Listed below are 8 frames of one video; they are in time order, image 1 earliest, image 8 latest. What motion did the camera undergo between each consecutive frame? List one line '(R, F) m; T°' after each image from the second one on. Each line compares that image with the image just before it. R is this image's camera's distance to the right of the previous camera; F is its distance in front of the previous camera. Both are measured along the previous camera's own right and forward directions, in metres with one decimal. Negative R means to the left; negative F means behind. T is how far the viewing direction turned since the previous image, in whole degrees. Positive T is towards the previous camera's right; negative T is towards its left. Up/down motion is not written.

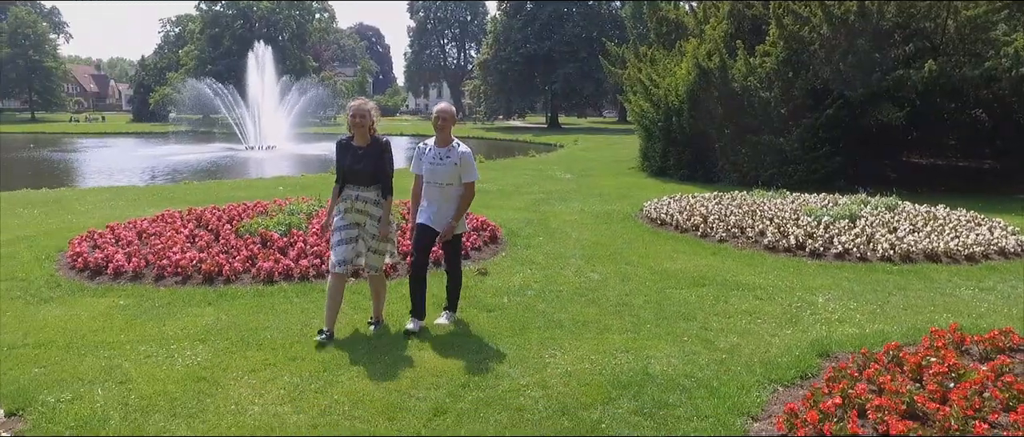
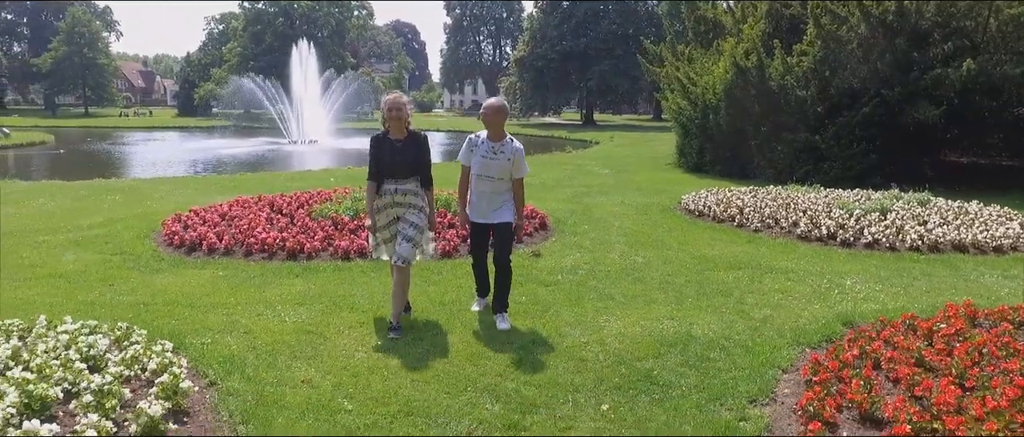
(-0.2, -0.7) m; -3°
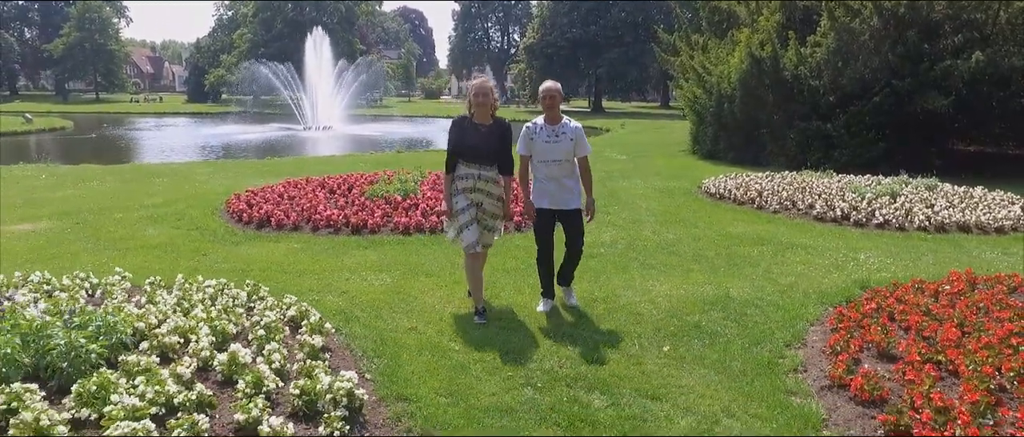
(-0.5, -0.8) m; 0°
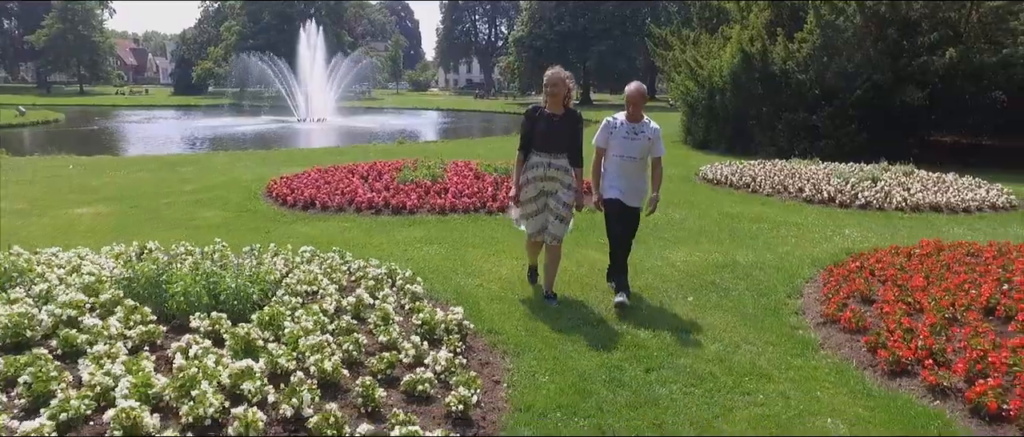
(-0.6, -1.0) m; +1°
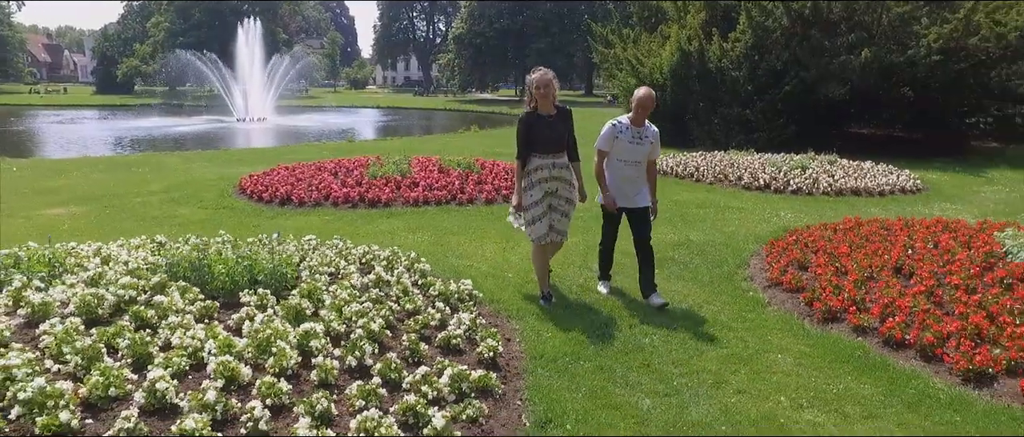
(-0.5, -0.7) m; +5°
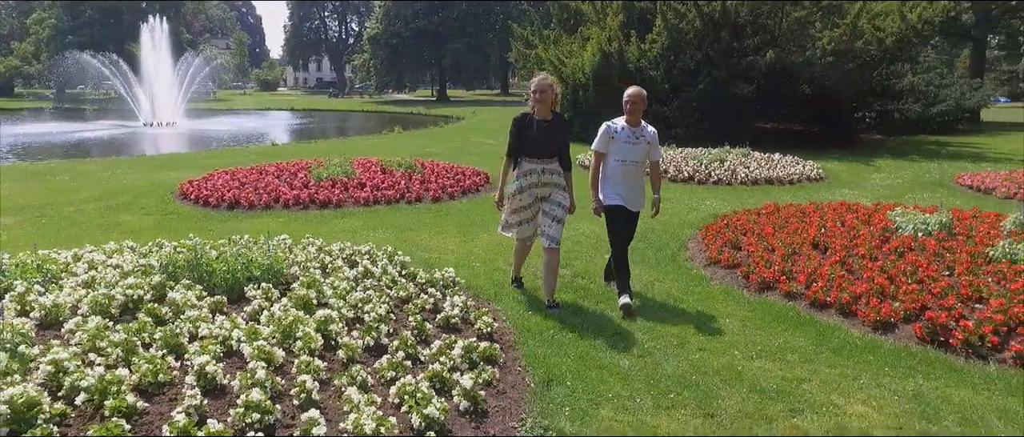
(-0.5, -0.5) m; +7°
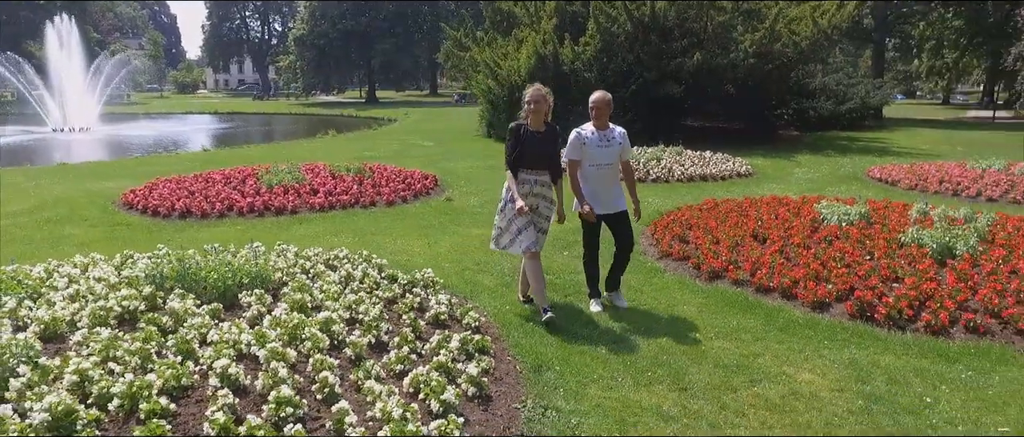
(-0.4, -0.4) m; +6°
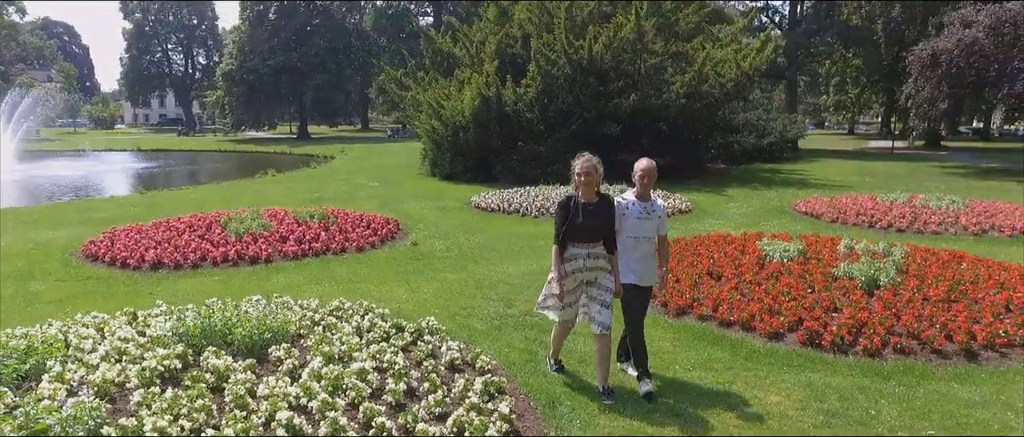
(-0.6, -0.7) m; +6°
